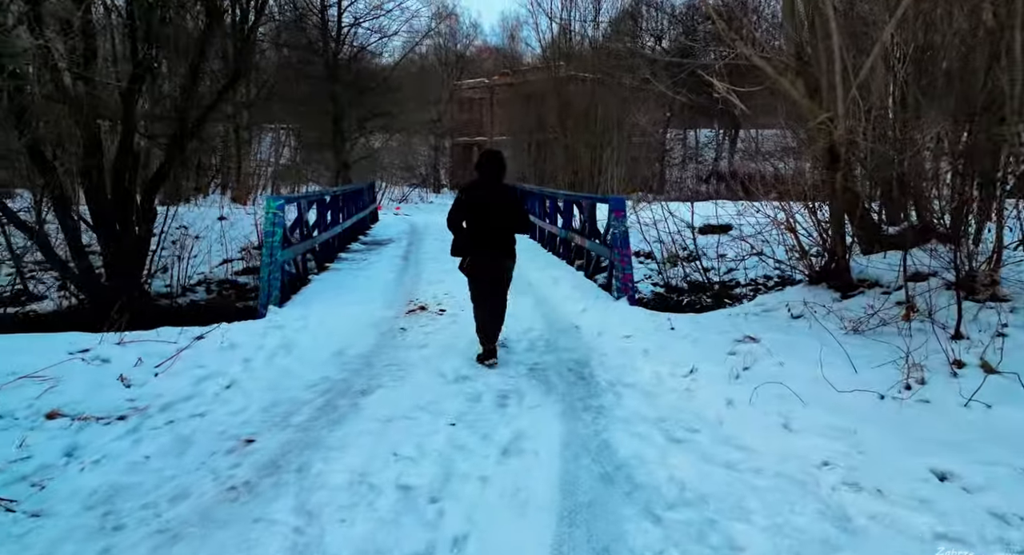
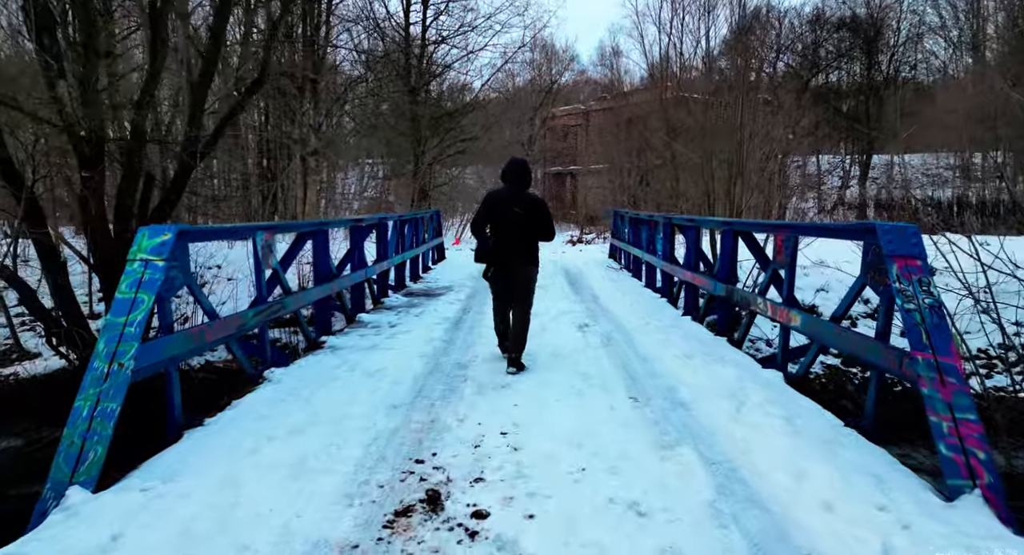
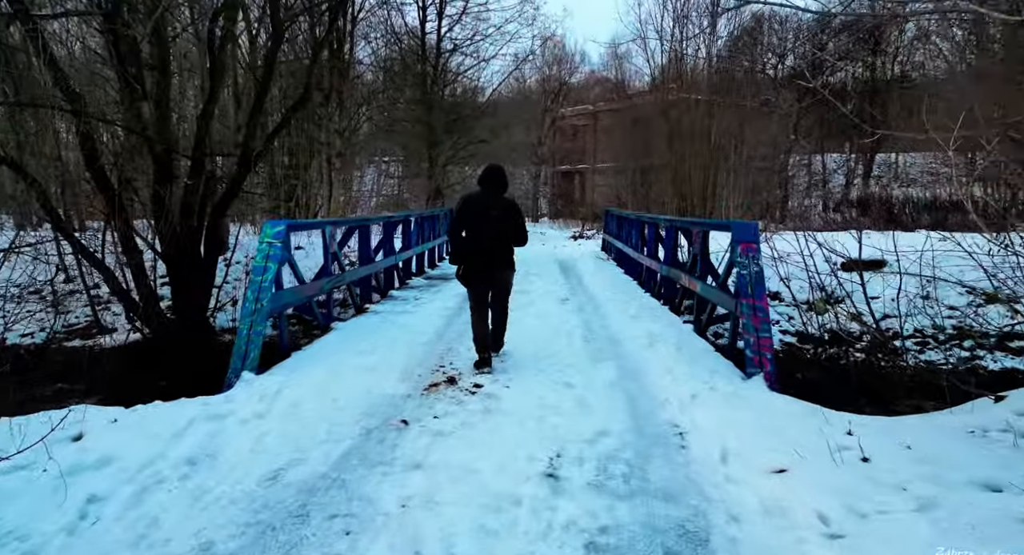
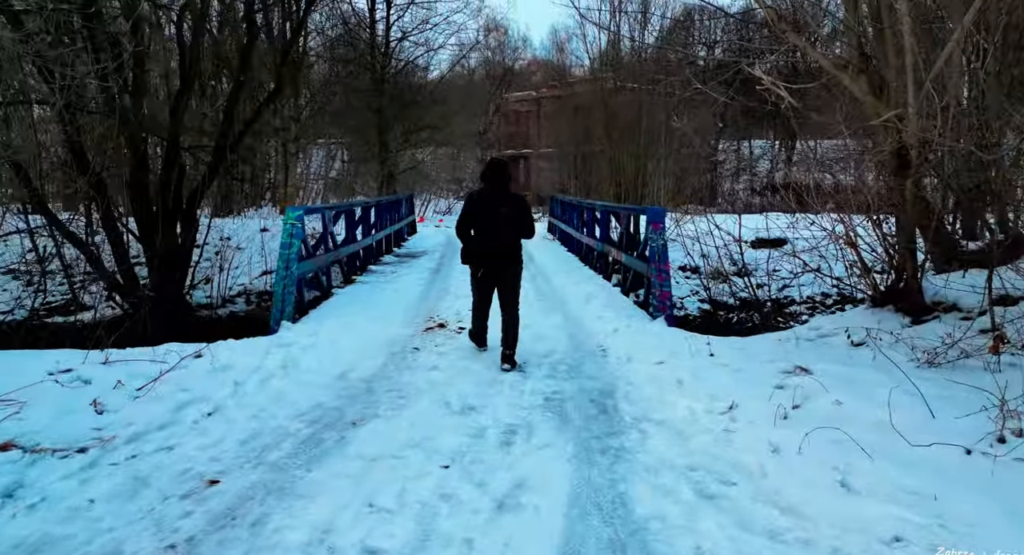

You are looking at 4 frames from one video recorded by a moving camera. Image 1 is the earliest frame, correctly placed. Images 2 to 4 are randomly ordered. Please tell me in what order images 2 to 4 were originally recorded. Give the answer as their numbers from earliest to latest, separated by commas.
4, 3, 2
